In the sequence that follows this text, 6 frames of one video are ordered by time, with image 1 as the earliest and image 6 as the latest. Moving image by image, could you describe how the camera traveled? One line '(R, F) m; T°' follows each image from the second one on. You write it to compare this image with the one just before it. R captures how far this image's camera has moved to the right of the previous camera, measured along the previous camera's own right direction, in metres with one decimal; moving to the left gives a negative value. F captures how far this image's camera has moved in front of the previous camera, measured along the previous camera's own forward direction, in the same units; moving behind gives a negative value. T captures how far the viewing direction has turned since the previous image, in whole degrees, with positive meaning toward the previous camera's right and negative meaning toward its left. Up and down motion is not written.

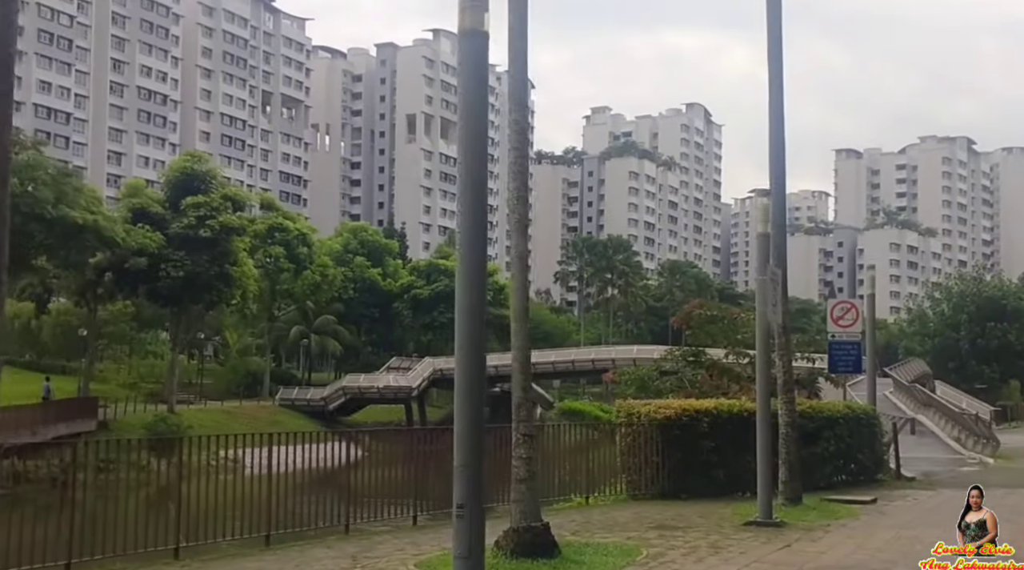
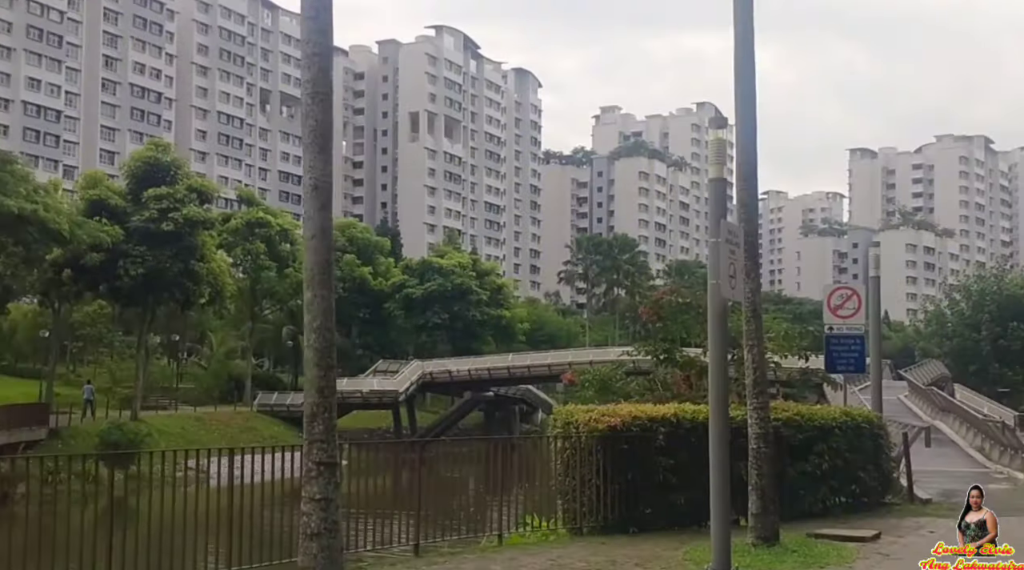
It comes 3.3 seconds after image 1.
(+1.2, +3.2) m; -1°
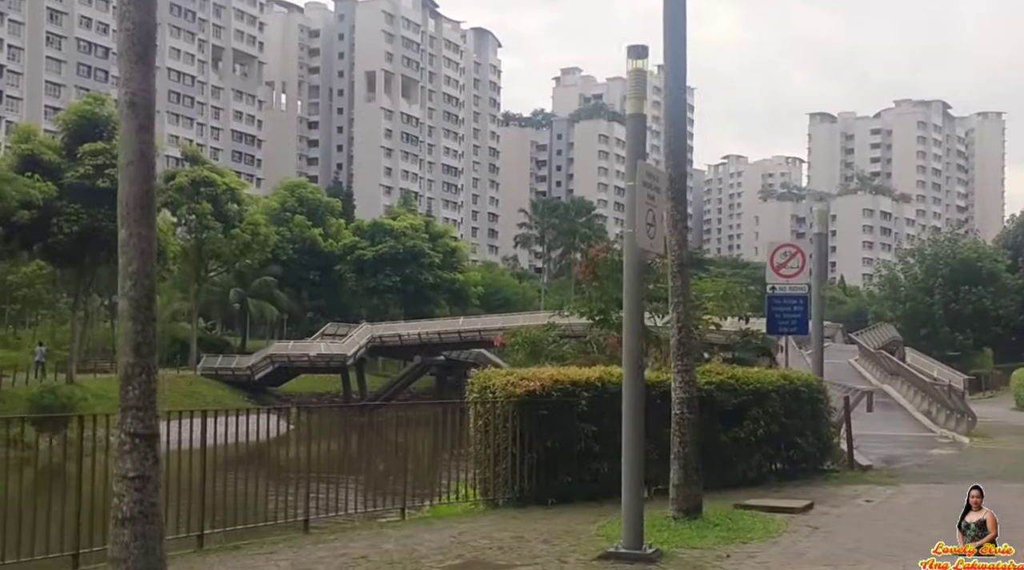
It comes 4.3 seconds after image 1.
(+0.5, +0.8) m; +2°
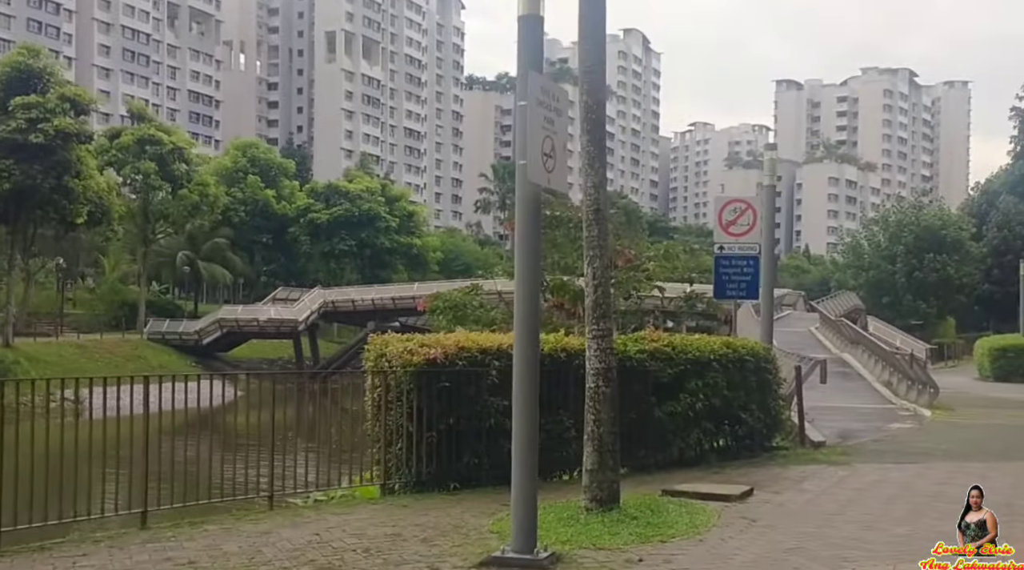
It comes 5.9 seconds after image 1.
(+0.6, +1.4) m; +2°
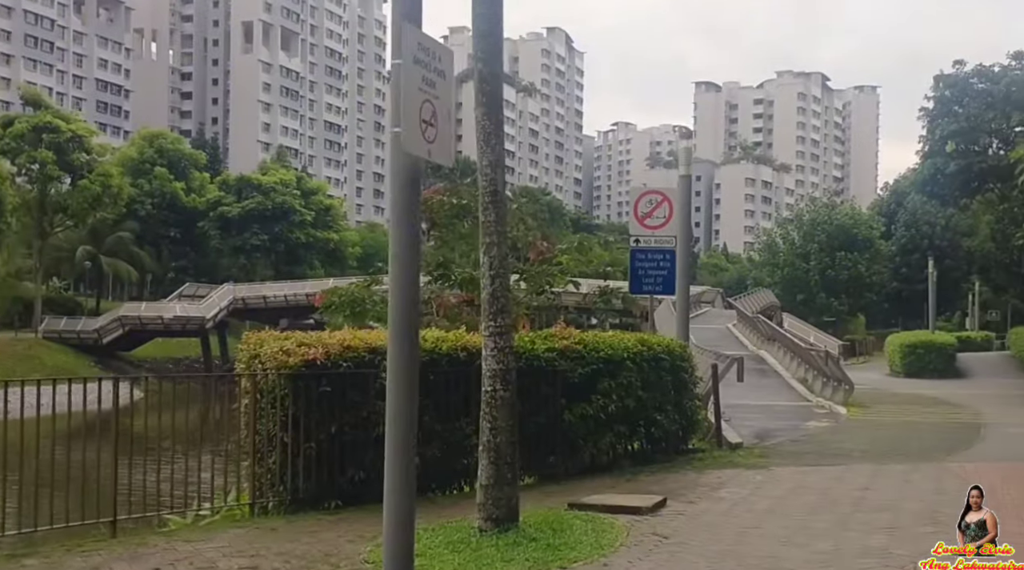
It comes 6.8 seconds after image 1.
(+0.2, +0.9) m; +4°
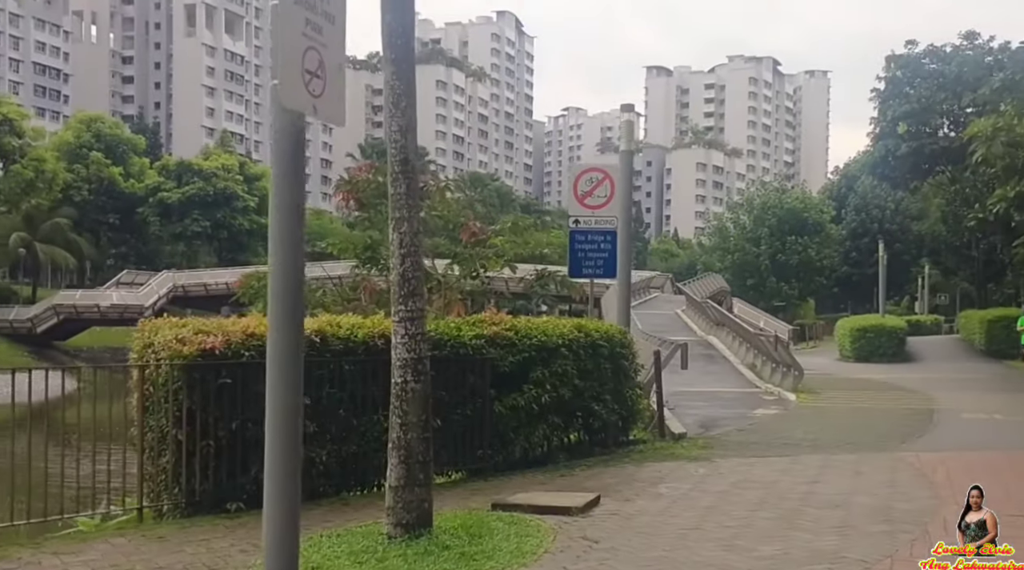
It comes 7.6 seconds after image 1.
(+0.2, +0.7) m; +3°
